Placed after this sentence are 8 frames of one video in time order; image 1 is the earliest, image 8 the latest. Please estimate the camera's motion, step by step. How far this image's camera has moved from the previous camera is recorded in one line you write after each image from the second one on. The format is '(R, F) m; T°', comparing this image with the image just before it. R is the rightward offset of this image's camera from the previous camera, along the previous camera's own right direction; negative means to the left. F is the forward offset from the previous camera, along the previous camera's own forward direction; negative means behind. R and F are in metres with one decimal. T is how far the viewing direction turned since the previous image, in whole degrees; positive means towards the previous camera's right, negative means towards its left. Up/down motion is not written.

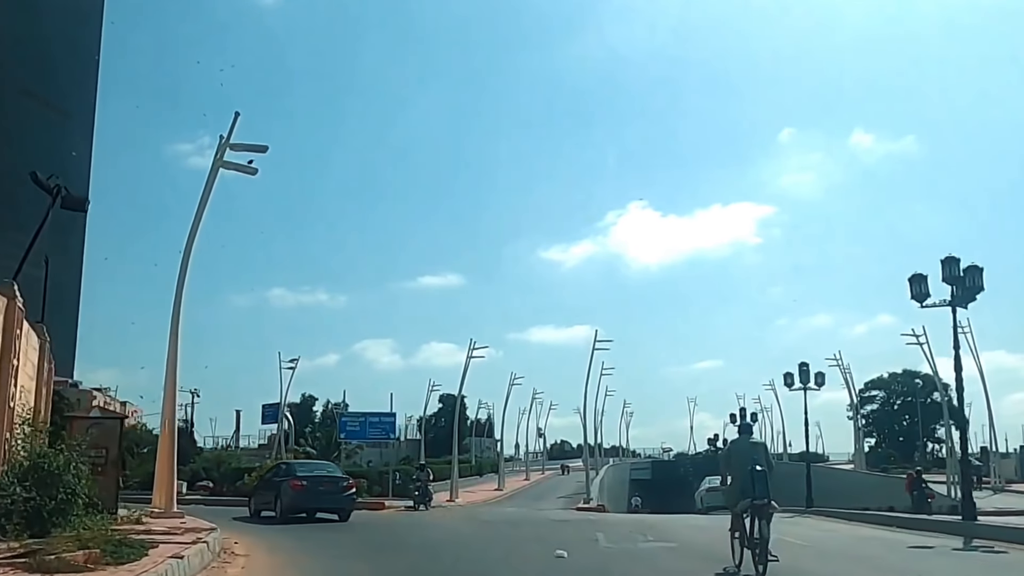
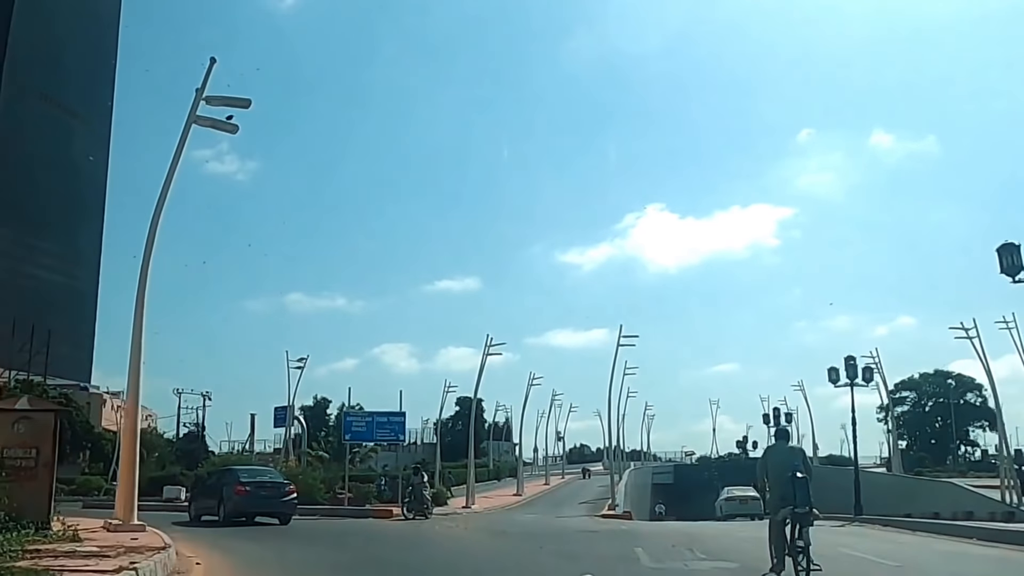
(-0.1, +2.4) m; -1°
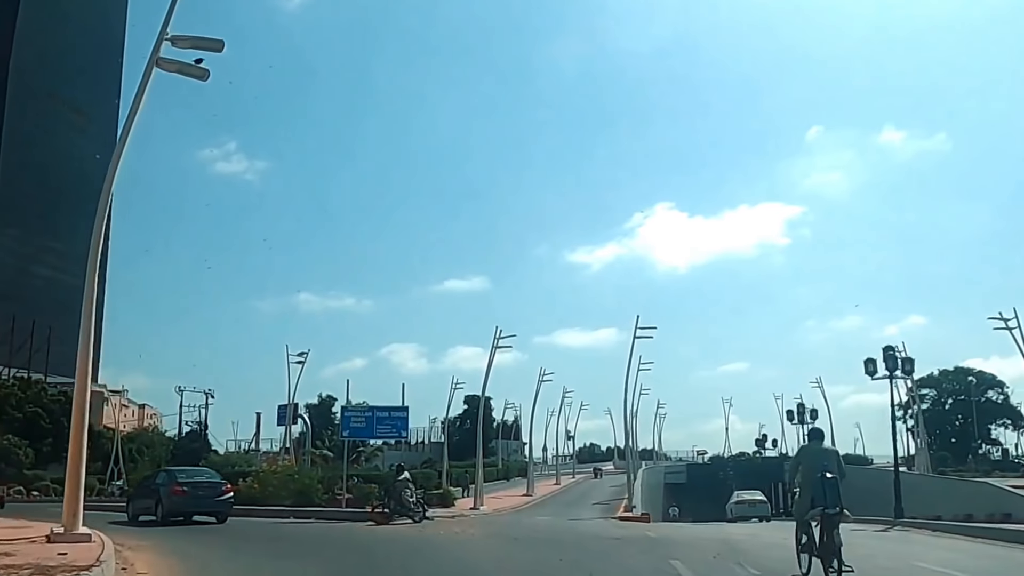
(-0.1, +2.0) m; 0°
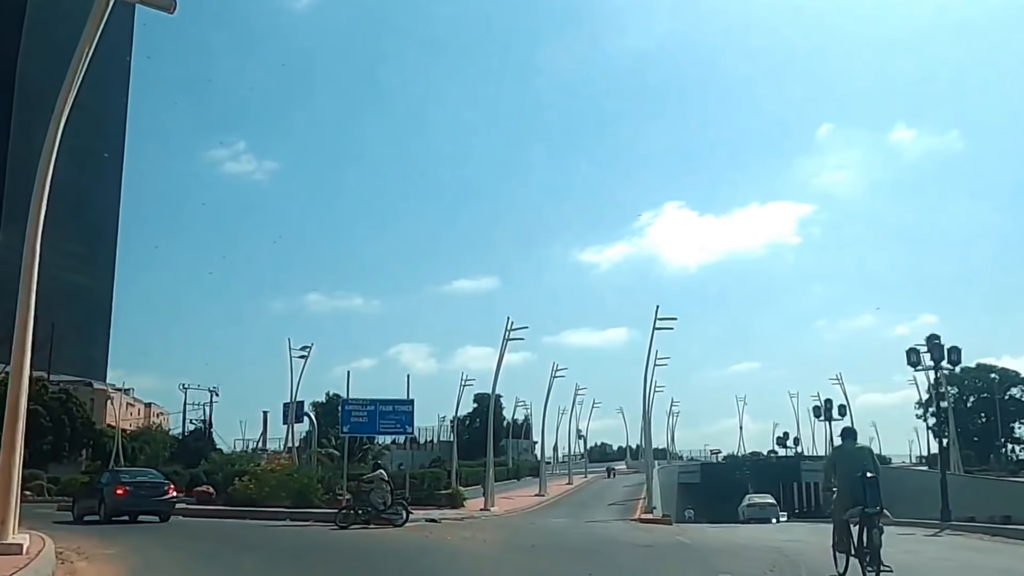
(-0.1, +1.9) m; 0°
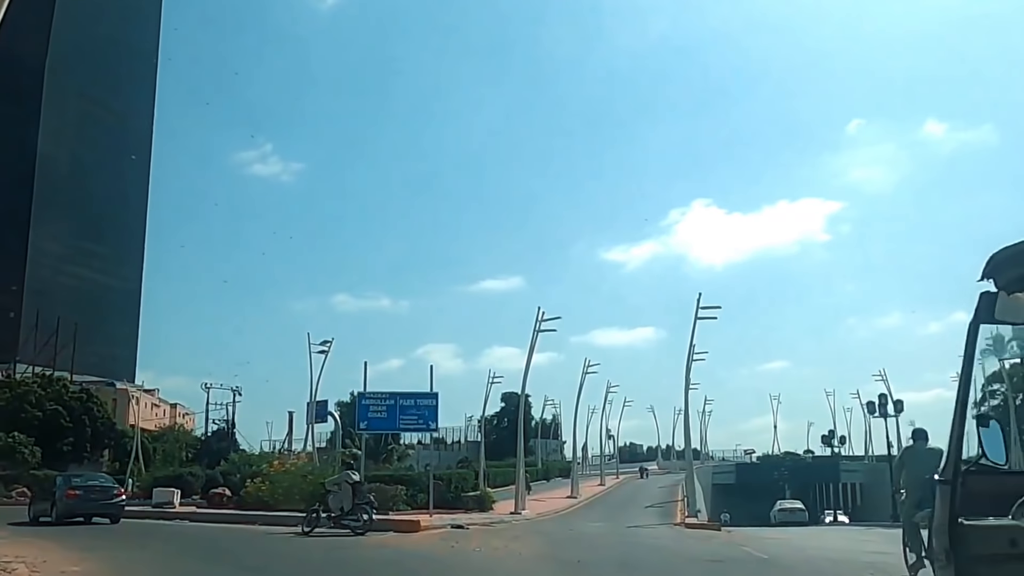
(-0.1, +2.2) m; -1°
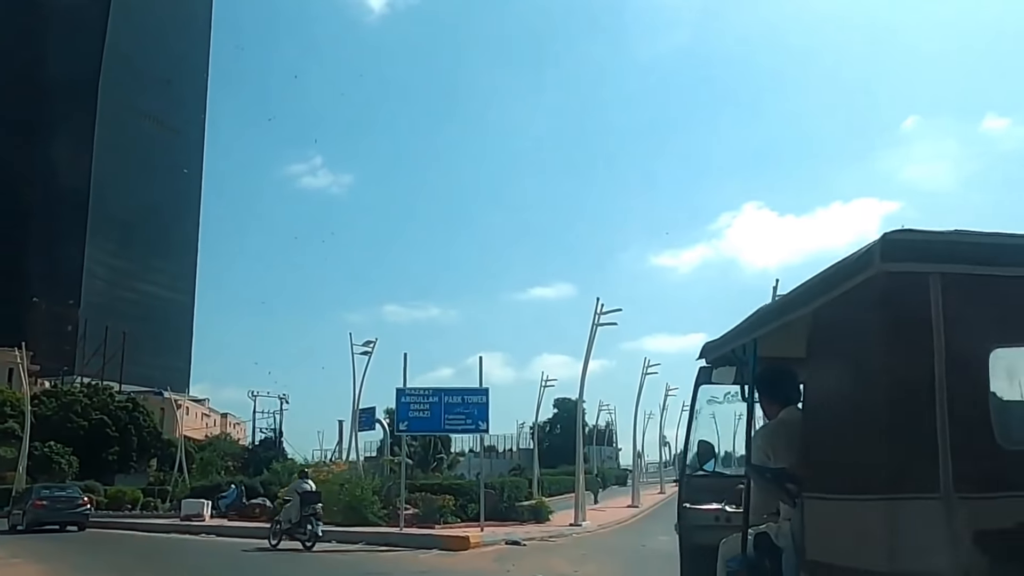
(-0.2, +2.6) m; -3°
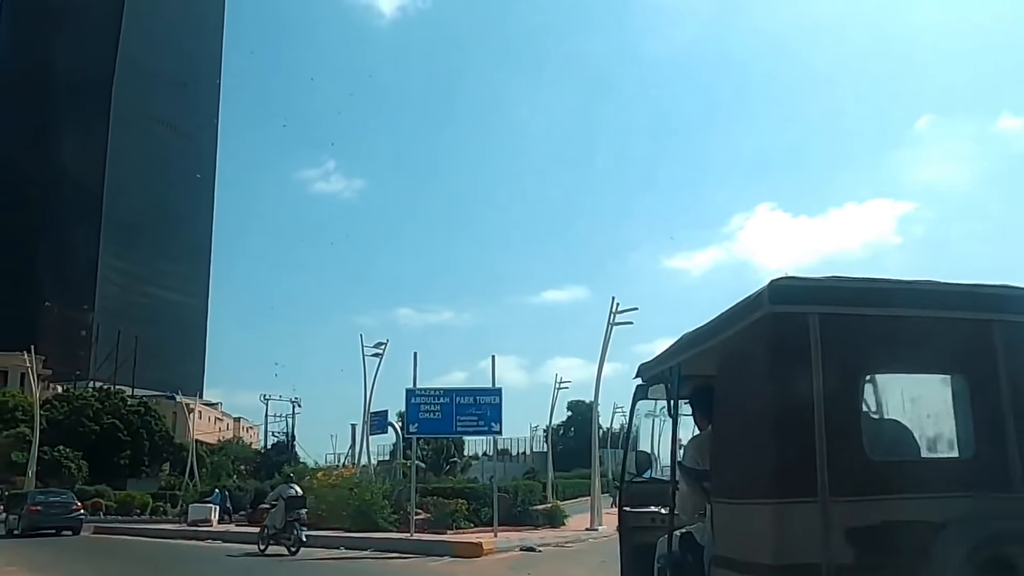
(0.0, +0.7) m; -1°
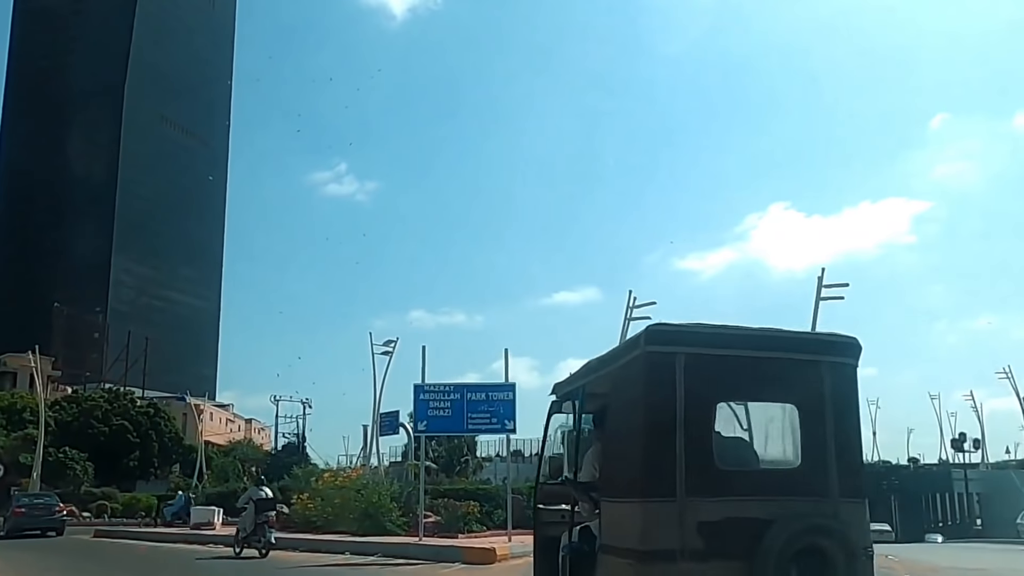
(0.0, +1.0) m; -1°
